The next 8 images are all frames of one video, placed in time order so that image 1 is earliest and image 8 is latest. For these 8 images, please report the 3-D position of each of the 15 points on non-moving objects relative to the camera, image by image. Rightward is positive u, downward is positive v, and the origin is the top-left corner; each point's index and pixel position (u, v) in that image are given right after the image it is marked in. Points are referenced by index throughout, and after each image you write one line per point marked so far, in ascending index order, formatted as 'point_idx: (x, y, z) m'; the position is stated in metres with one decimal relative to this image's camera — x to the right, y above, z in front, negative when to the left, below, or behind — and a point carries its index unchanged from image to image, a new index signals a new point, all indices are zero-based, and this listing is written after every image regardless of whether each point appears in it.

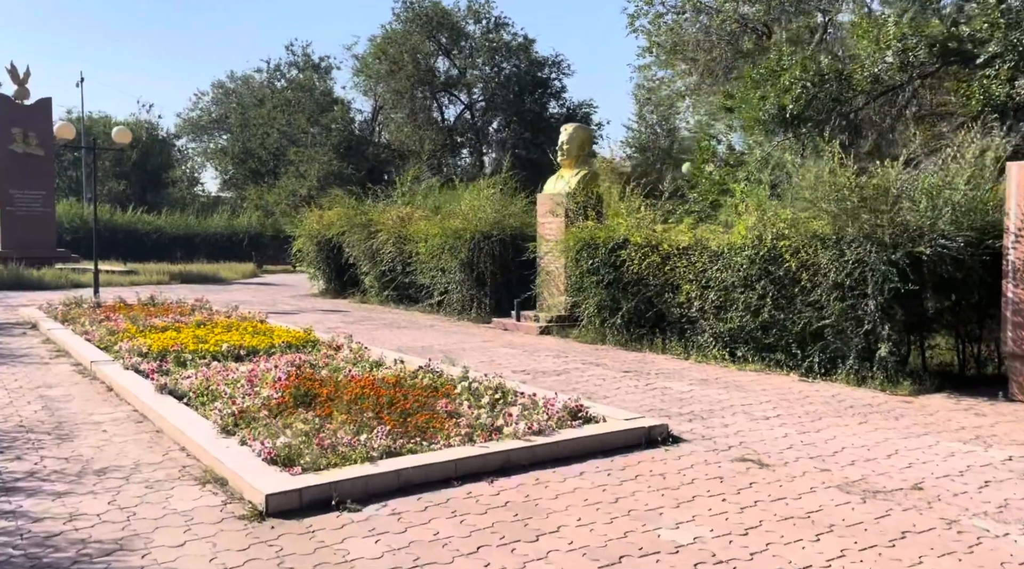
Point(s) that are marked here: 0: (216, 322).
0: (-4.1, -0.7, +13.5) m
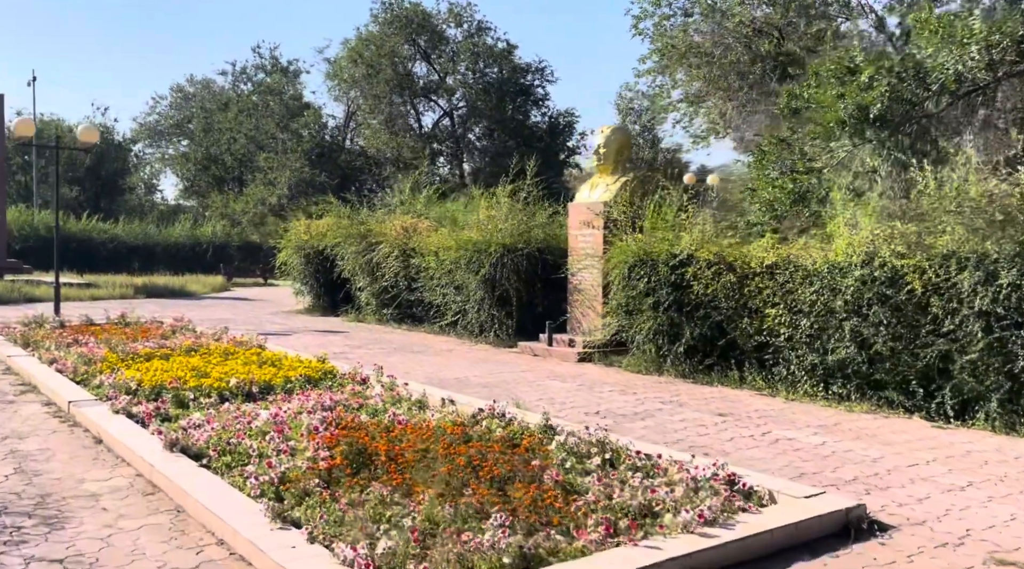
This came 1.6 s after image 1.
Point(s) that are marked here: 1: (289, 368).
0: (-3.7, -0.9, +11.7) m
1: (-2.3, -0.9, +9.8) m
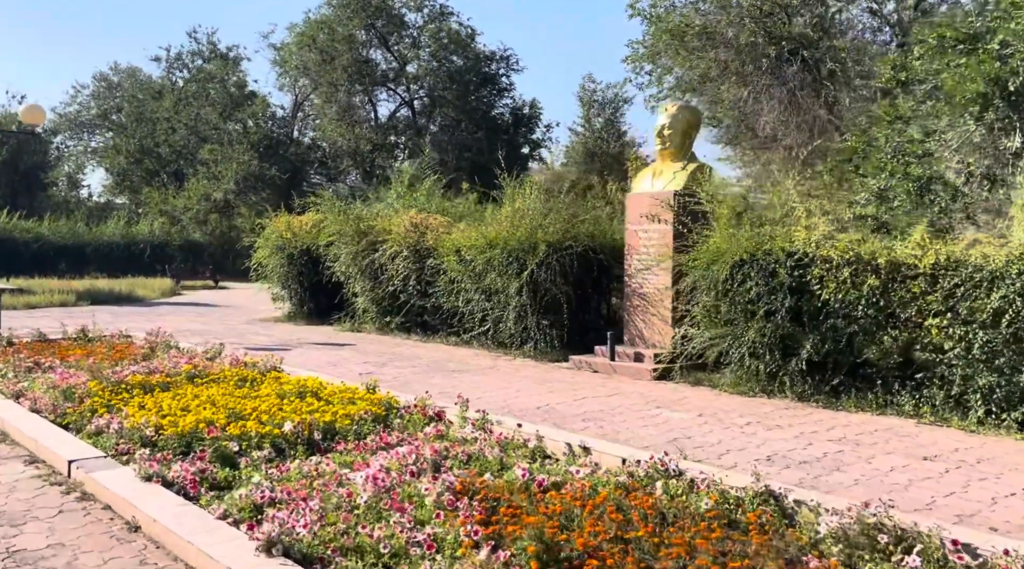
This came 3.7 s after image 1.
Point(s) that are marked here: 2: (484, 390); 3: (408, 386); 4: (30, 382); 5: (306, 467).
0: (-2.9, -1.0, +9.6) m
1: (-1.4, -1.0, +7.8) m
2: (-0.3, -1.1, +9.4) m
3: (-1.1, -1.1, +9.6) m
4: (-5.2, -1.1, +10.2) m
5: (-1.3, -1.1, +5.9) m
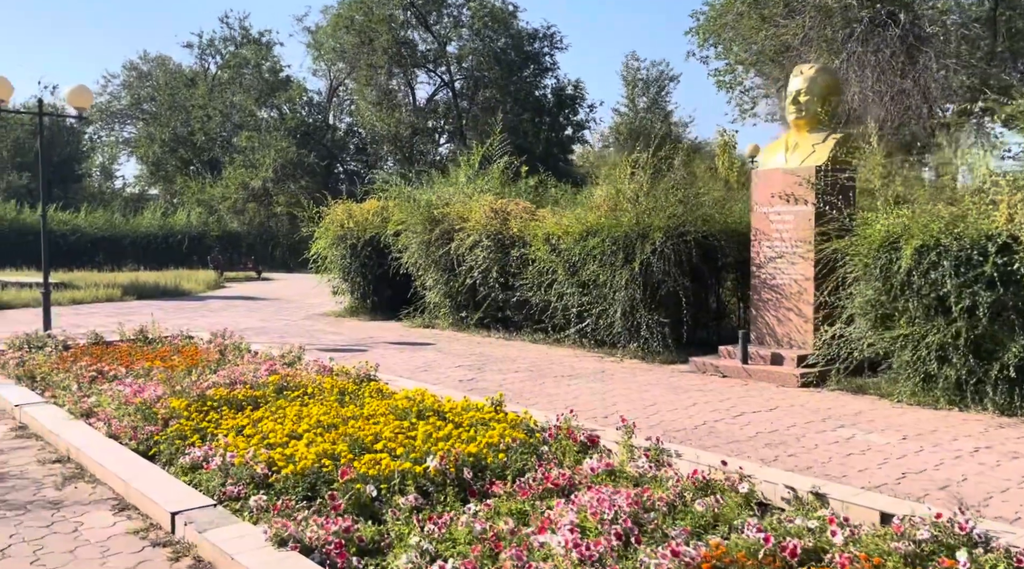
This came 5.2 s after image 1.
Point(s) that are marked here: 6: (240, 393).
0: (-1.7, -1.0, +8.4) m
1: (-0.3, -1.0, +6.5) m
2: (+0.9, -1.0, +8.2) m
3: (+0.1, -1.0, +8.3) m
4: (-4.0, -1.1, +9.0) m
5: (-0.2, -1.2, +4.7) m
6: (-2.5, -1.1, +8.8) m
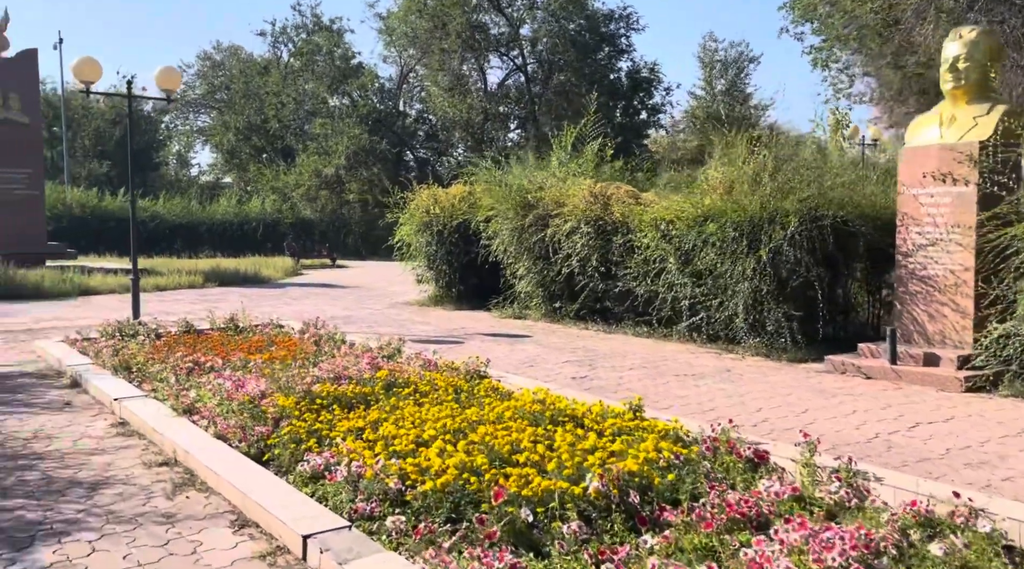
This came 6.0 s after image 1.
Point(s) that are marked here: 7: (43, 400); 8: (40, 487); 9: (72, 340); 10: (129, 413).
0: (-0.7, -0.9, +7.7) m
1: (+0.7, -0.9, +5.8) m
2: (+1.9, -1.0, +7.3) m
3: (+1.2, -0.9, +7.6) m
4: (-2.9, -1.0, +8.5) m
5: (+0.6, -1.2, +3.9) m
6: (-1.4, -1.0, +8.2) m
7: (-5.2, -1.3, +10.5) m
8: (-3.3, -1.4, +6.6) m
9: (-6.7, -0.8, +14.2) m
10: (-3.5, -1.2, +8.8) m
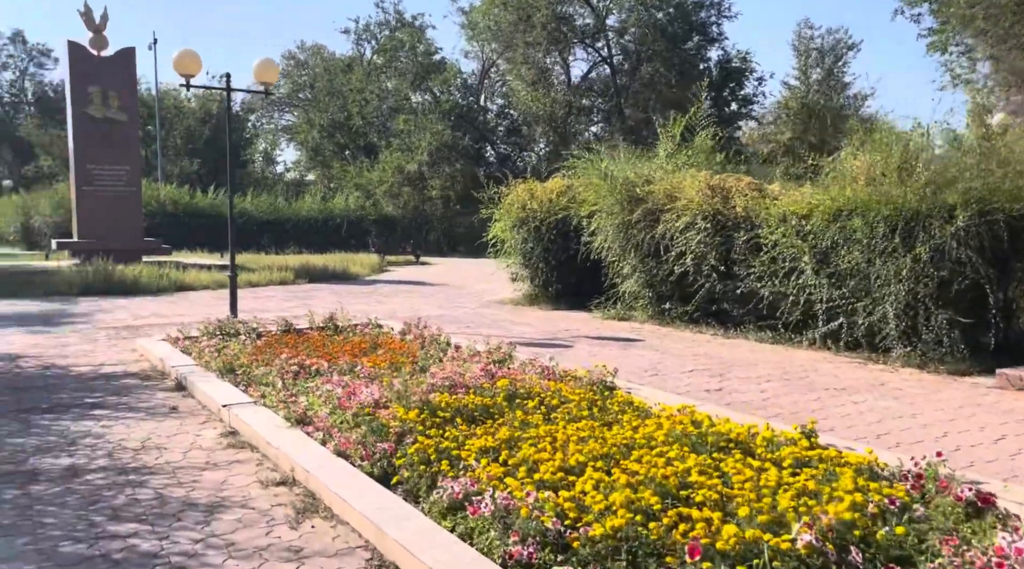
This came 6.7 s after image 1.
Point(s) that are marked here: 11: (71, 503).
0: (+0.4, -1.0, +7.0) m
1: (+1.6, -1.0, +5.0) m
2: (+2.9, -1.0, +6.4) m
3: (+2.2, -1.0, +6.7) m
4: (-1.7, -1.0, +8.0) m
5: (+1.4, -1.2, +3.1) m
6: (-0.3, -1.0, +7.6) m
7: (-3.9, -1.3, +10.2) m
8: (-2.4, -1.5, +6.1) m
9: (-5.1, -0.8, +13.9) m
10: (-2.4, -1.2, +8.3) m
11: (-3.0, -1.5, +6.4) m
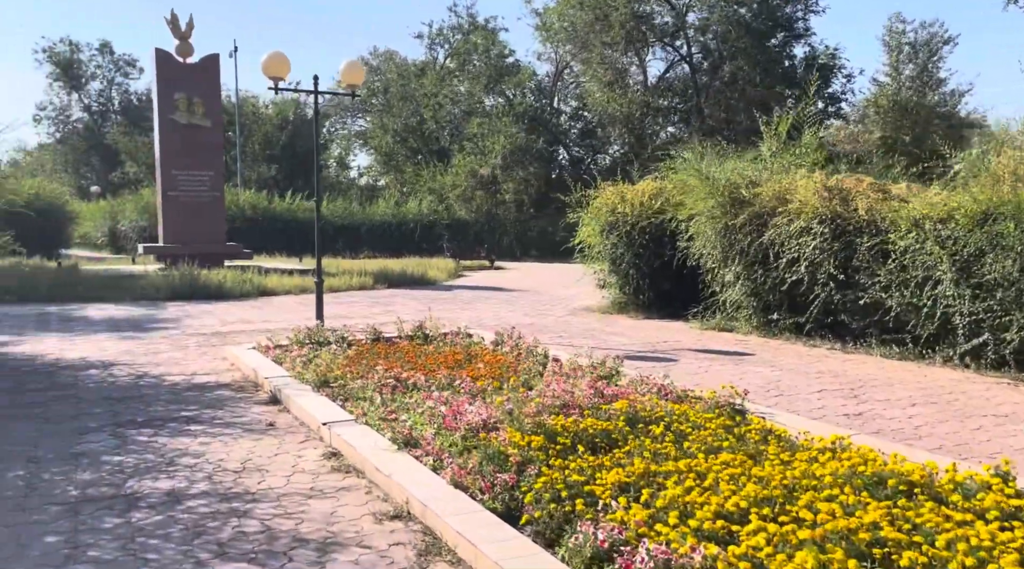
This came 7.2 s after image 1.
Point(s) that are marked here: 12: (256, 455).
0: (+1.3, -1.1, +6.4) m
1: (+2.3, -1.1, +4.2) m
2: (+3.8, -1.1, +5.5) m
3: (+3.1, -1.1, +5.9) m
4: (-0.7, -1.1, +7.5) m
5: (+2.0, -1.3, +2.4) m
6: (+0.6, -1.1, +7.0) m
7: (-2.8, -1.4, +9.8) m
8: (-1.5, -1.6, +5.7) m
9: (-3.6, -0.9, +13.7) m
10: (-1.4, -1.3, +7.8) m
11: (-2.1, -1.6, +6.0) m
12: (-2.2, -1.5, +8.2) m
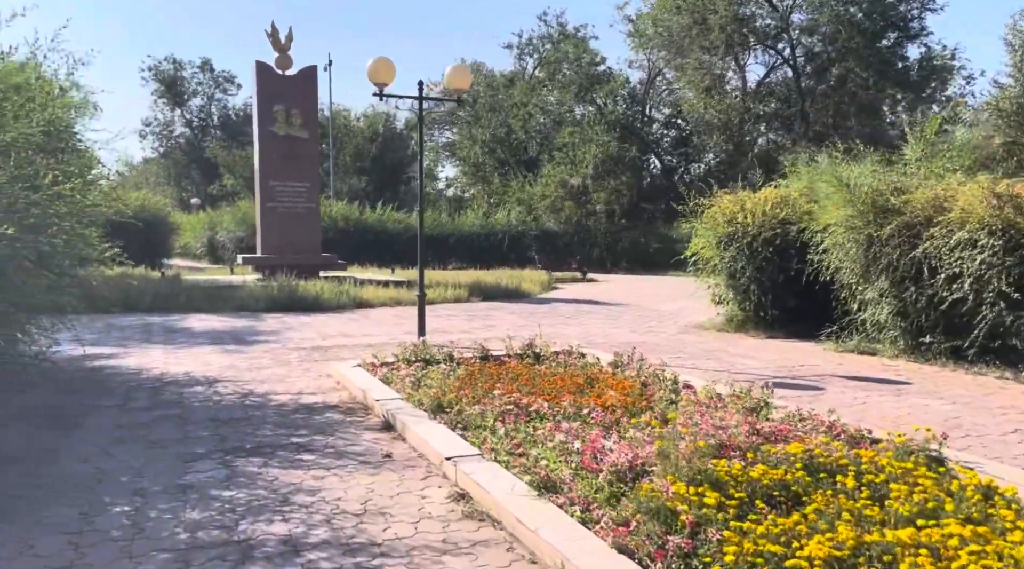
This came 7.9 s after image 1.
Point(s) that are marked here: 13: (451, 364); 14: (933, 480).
0: (+2.3, -1.2, +5.3) m
1: (+3.1, -1.2, +3.0) m
2: (+4.7, -1.3, +4.2) m
3: (+4.0, -1.3, +4.6) m
4: (+0.3, -1.3, +6.6) m
5: (+2.6, -1.4, +1.2) m
6: (+1.6, -1.3, +5.9) m
7: (-1.5, -1.6, +9.1) m
8: (-0.6, -1.7, +4.8) m
9: (-2.0, -1.1, +13.0) m
10: (-0.3, -1.5, +7.0) m
11: (-1.2, -1.7, +5.2) m
12: (-1.1, -1.6, +7.4) m
13: (-0.7, -1.1, +12.6) m
14: (+2.7, -1.2, +5.9) m
